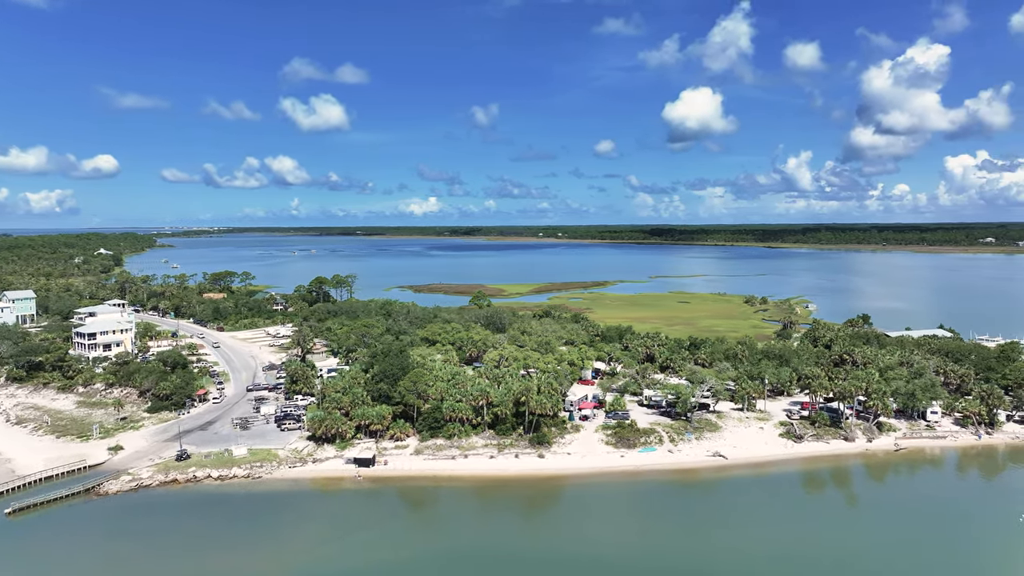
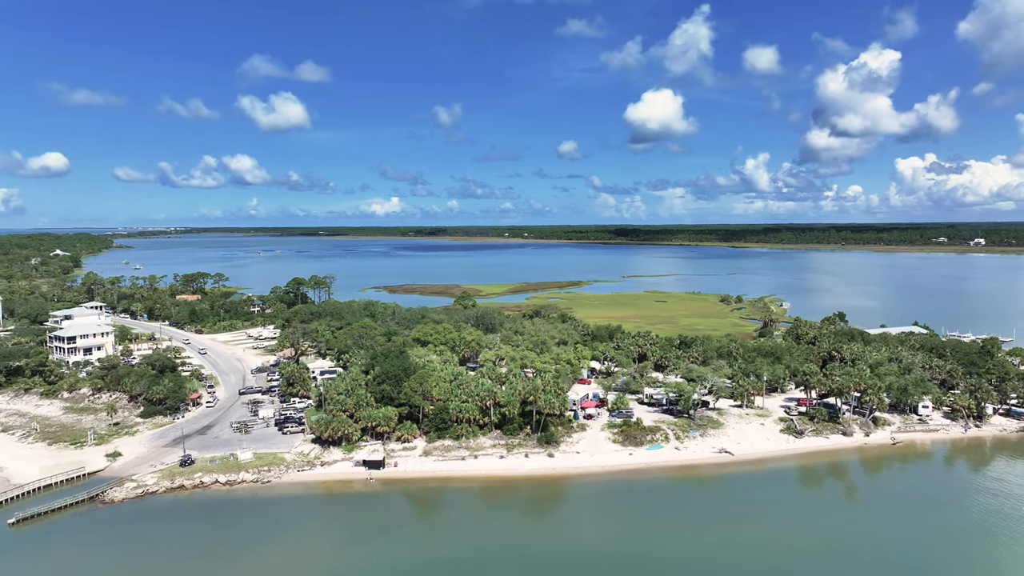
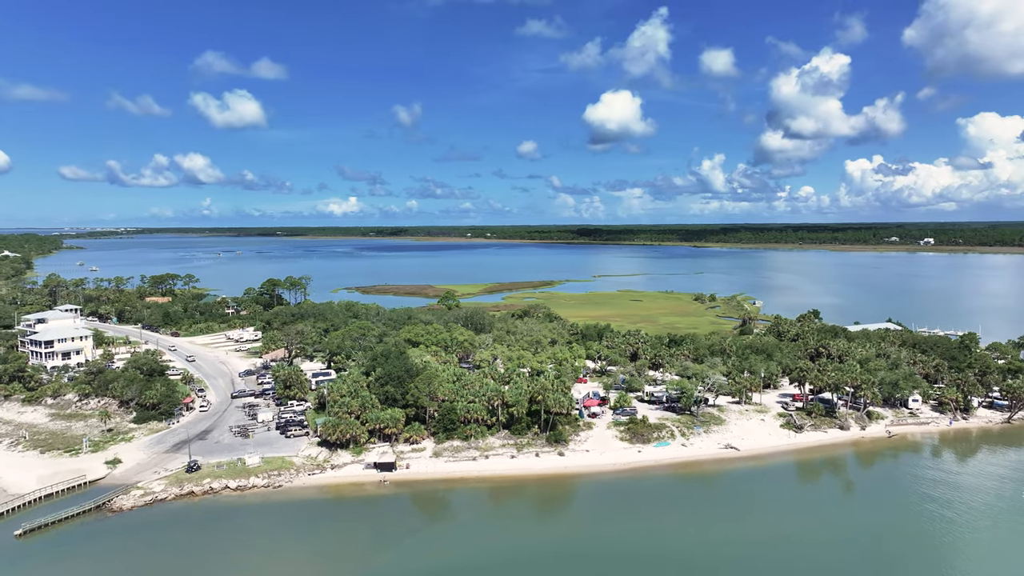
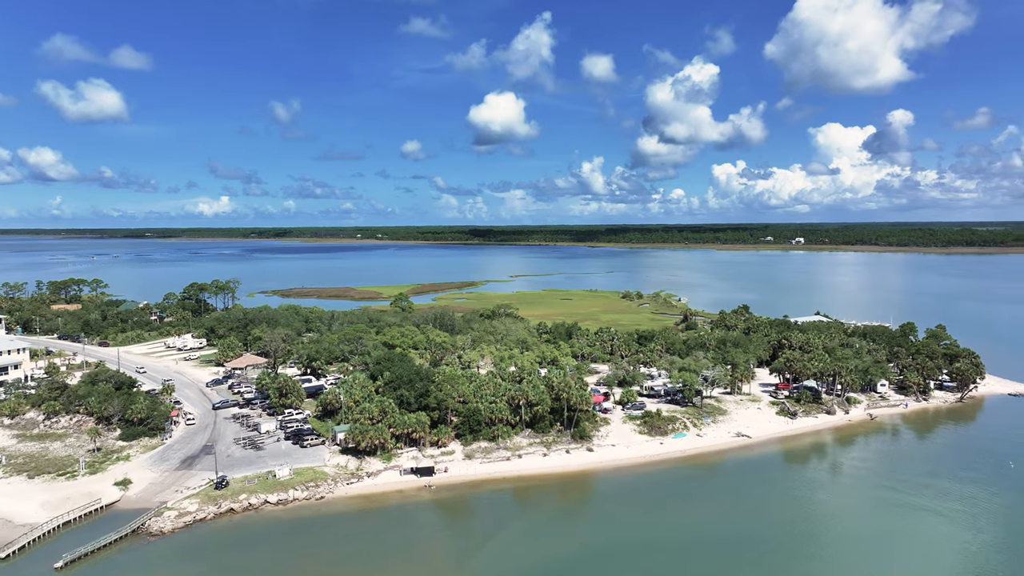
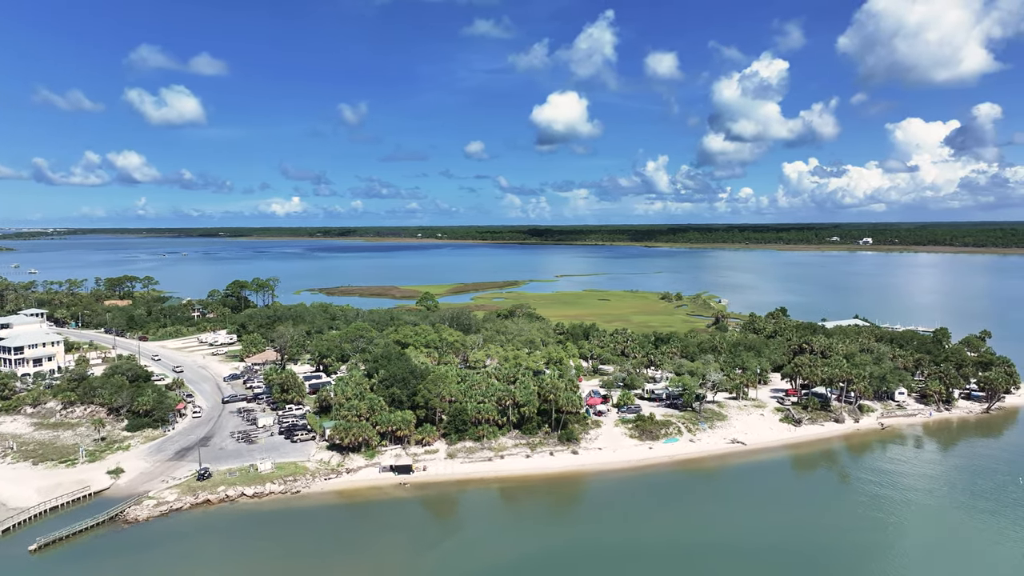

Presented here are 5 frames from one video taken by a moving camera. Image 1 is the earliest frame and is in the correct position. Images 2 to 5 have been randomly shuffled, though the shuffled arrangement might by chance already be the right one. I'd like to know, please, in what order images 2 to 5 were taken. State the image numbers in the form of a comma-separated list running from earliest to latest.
2, 3, 5, 4
